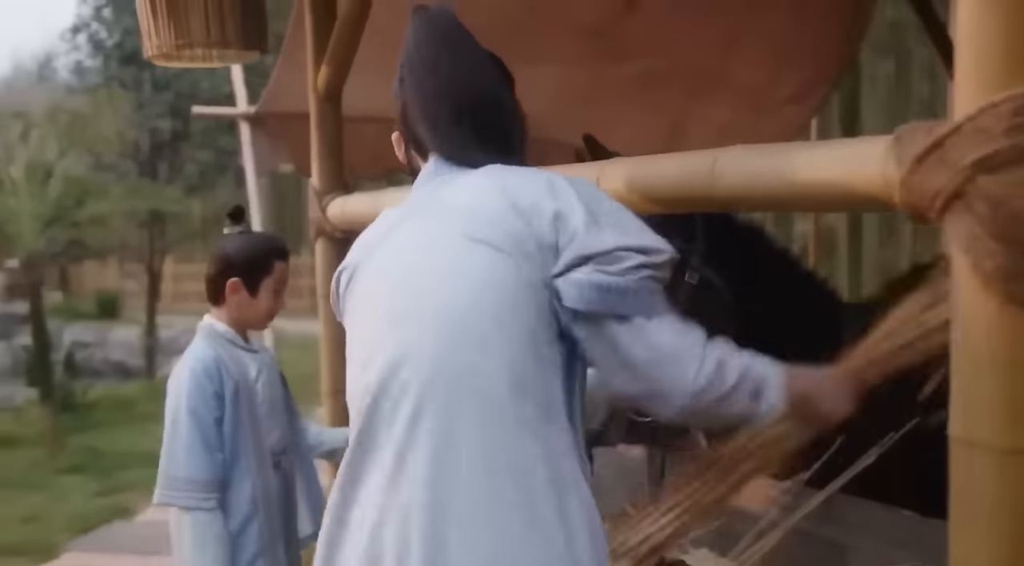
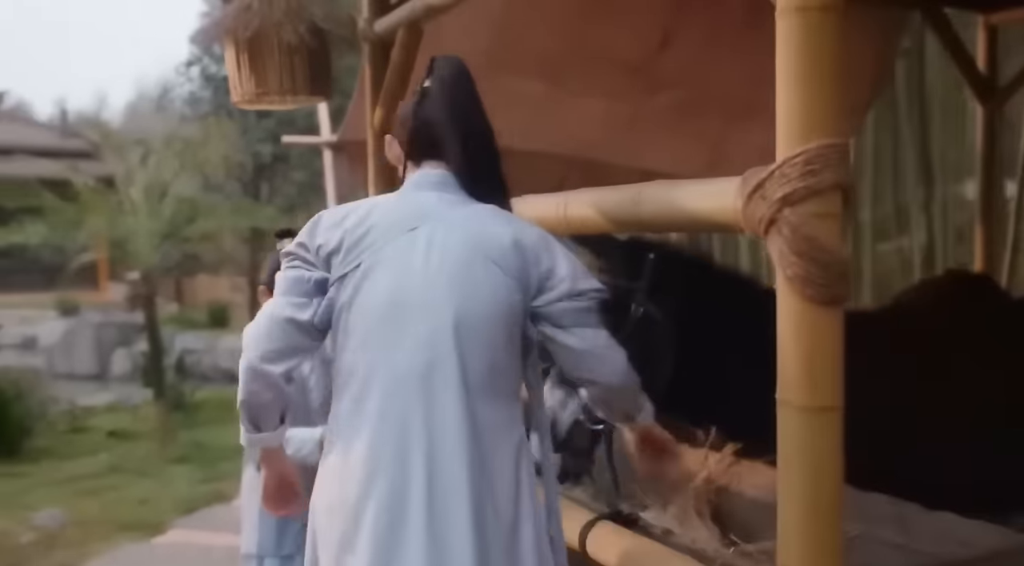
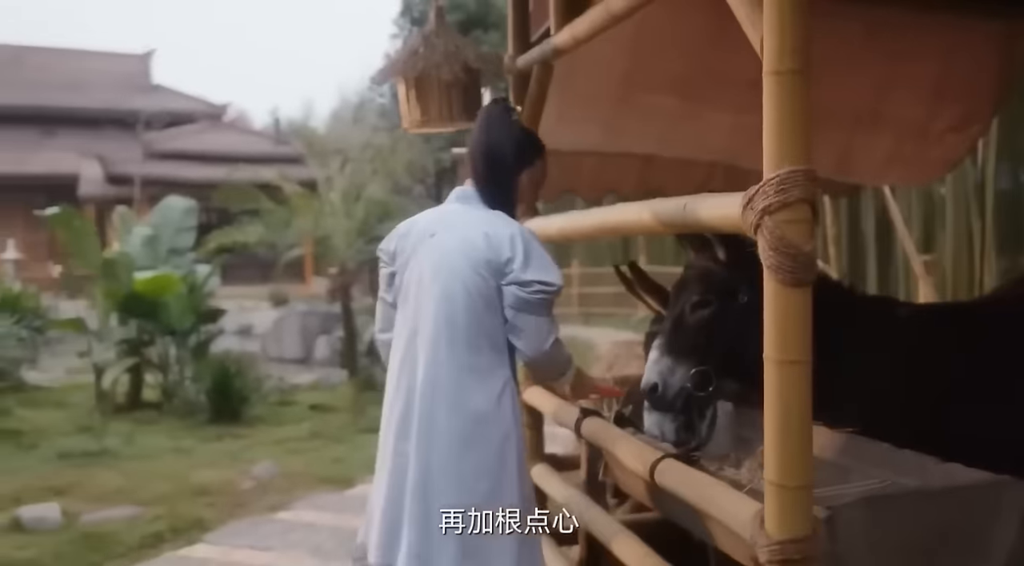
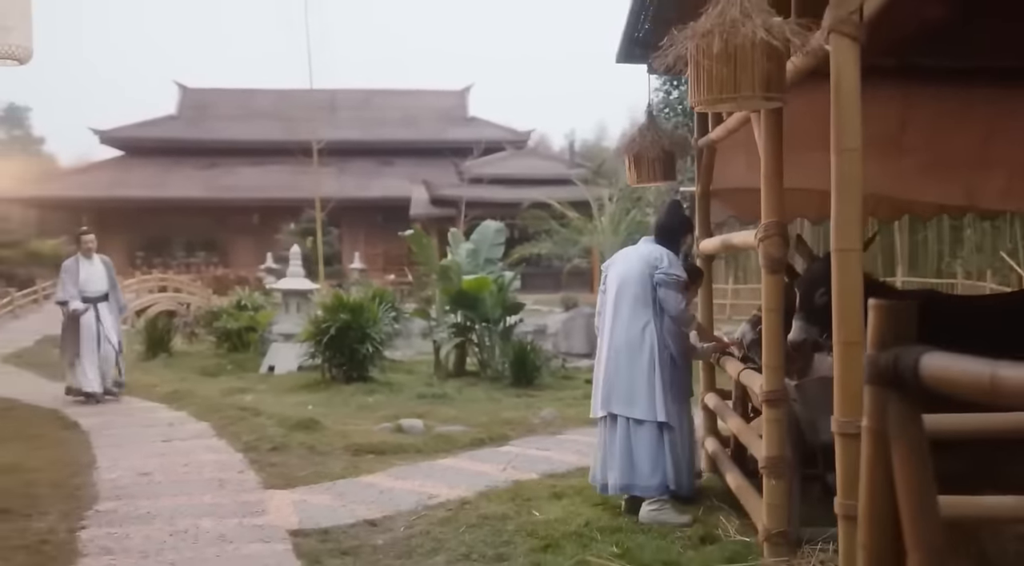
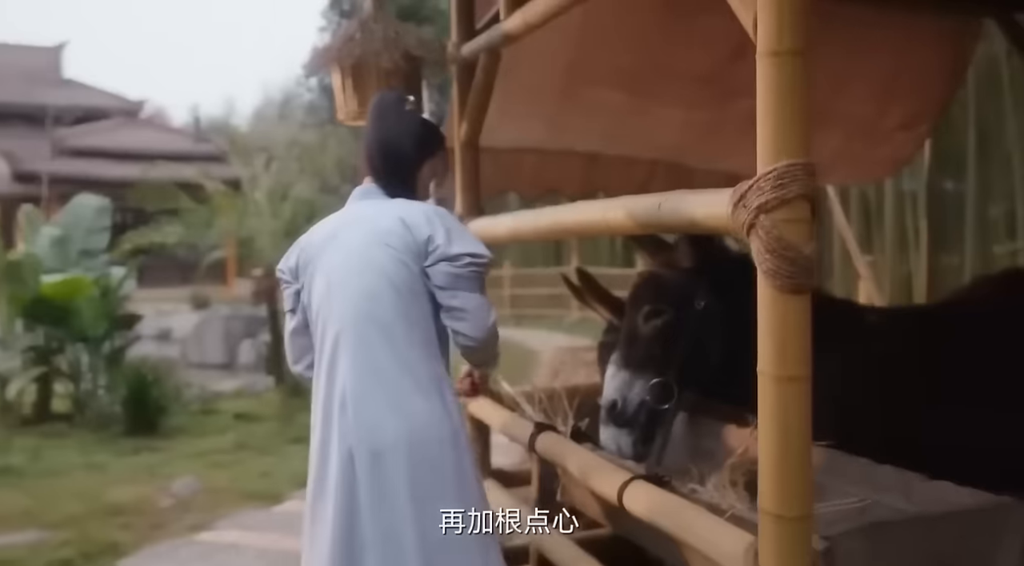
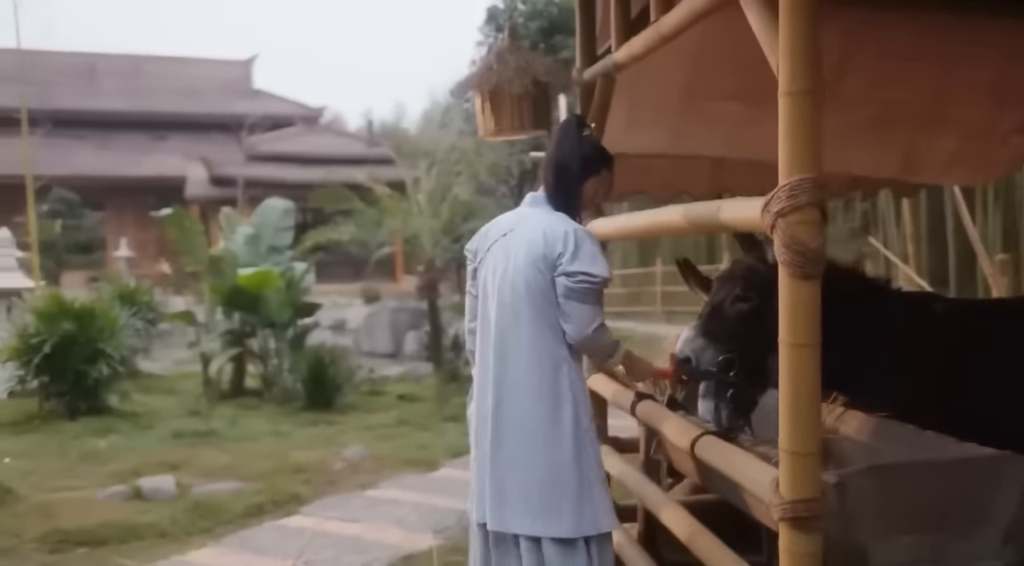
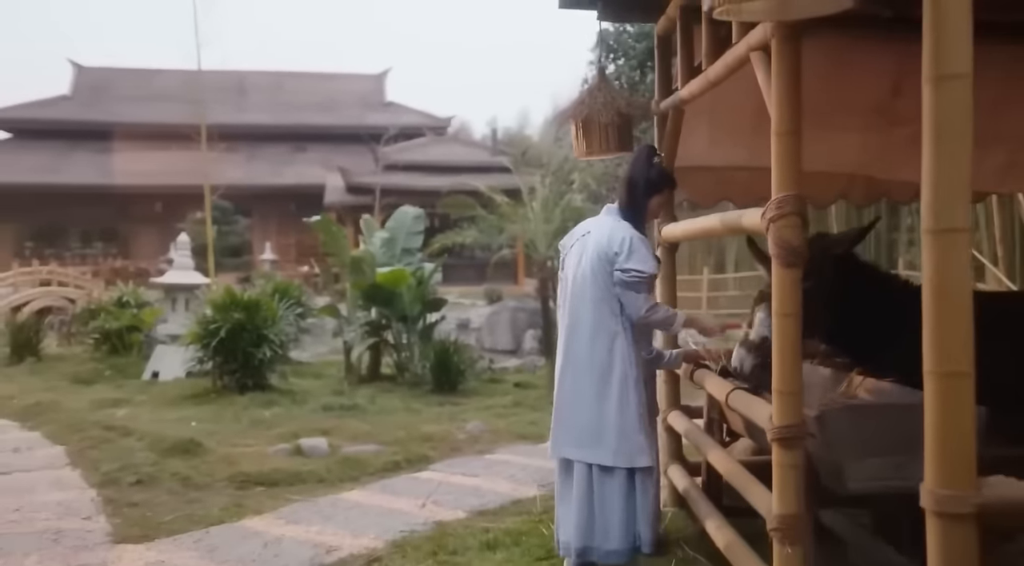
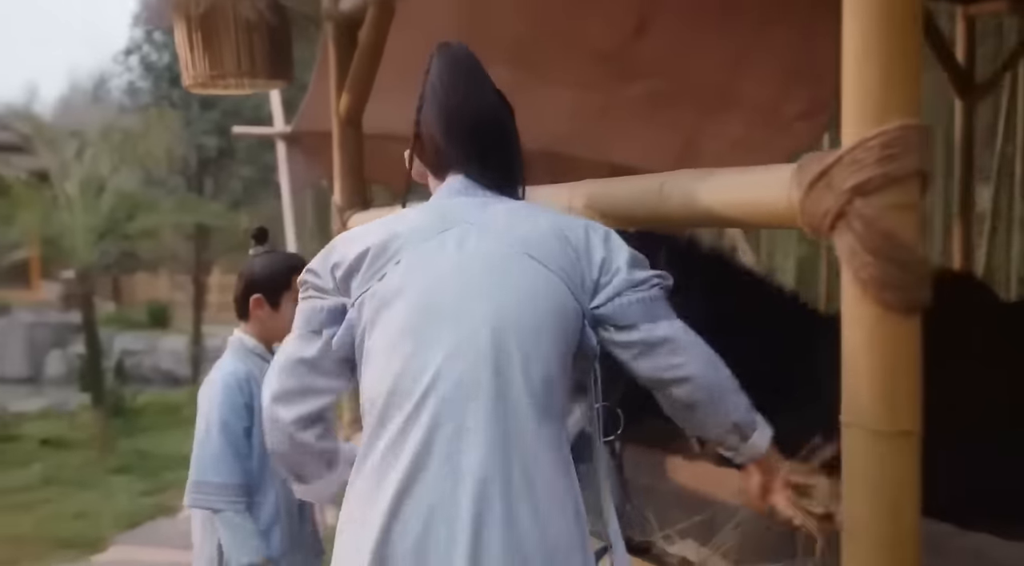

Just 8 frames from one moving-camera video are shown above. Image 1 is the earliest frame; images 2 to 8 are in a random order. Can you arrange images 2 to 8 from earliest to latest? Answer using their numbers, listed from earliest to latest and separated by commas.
8, 2, 5, 3, 6, 7, 4
